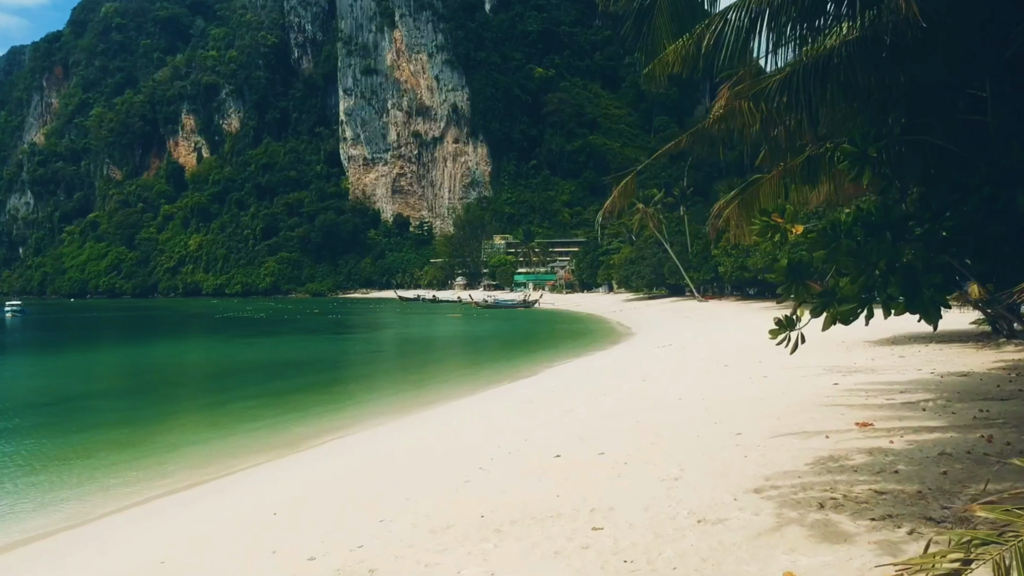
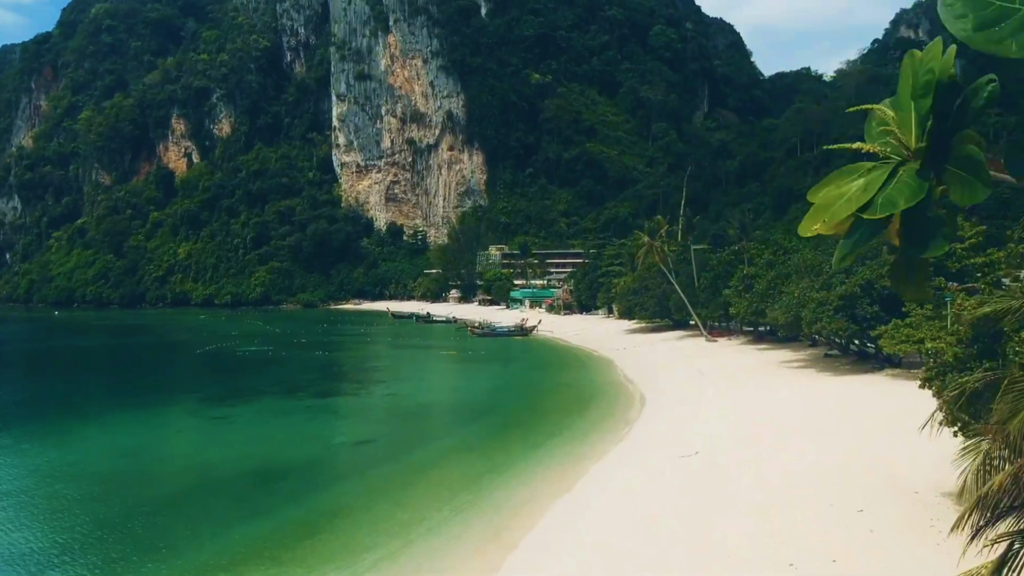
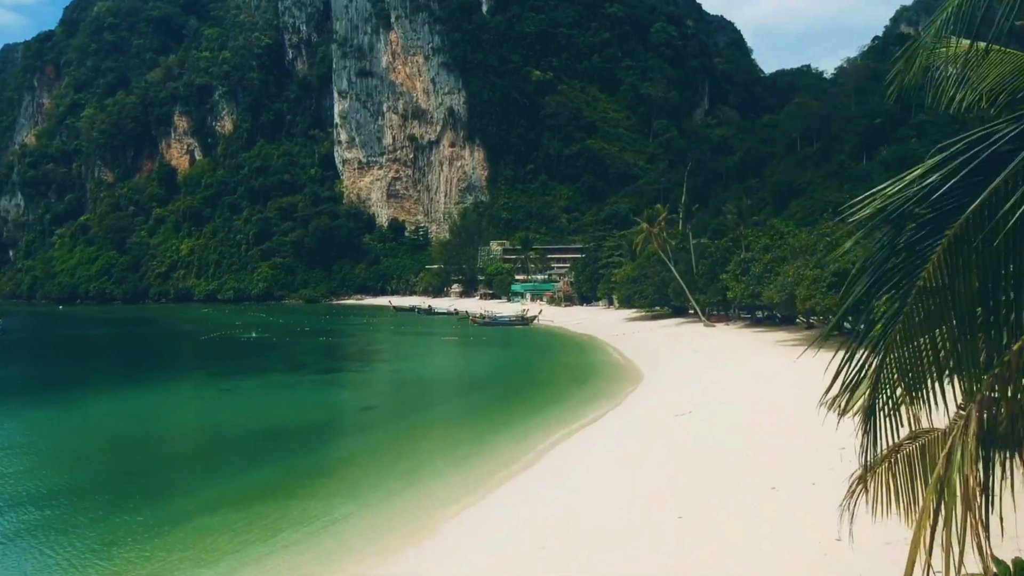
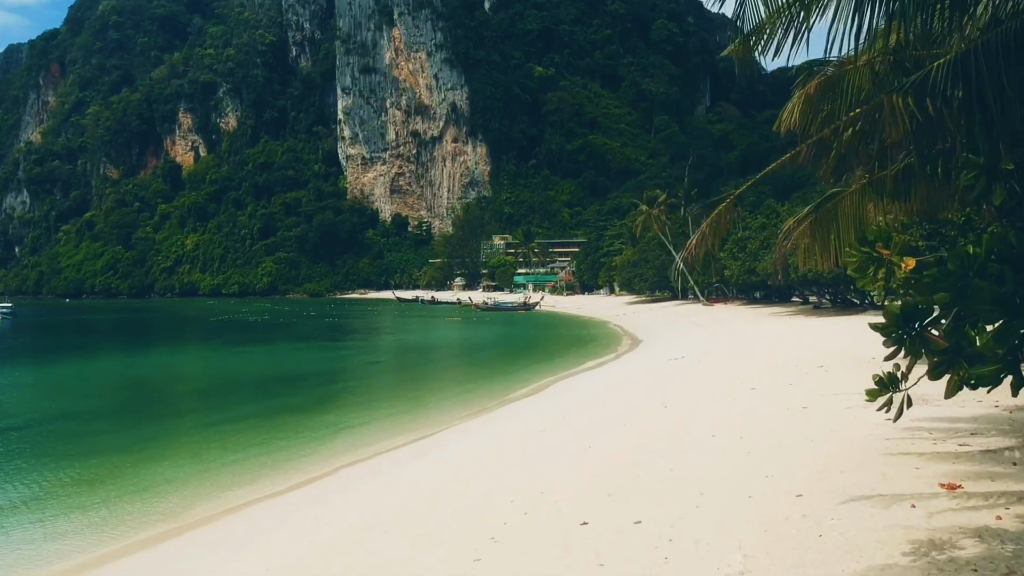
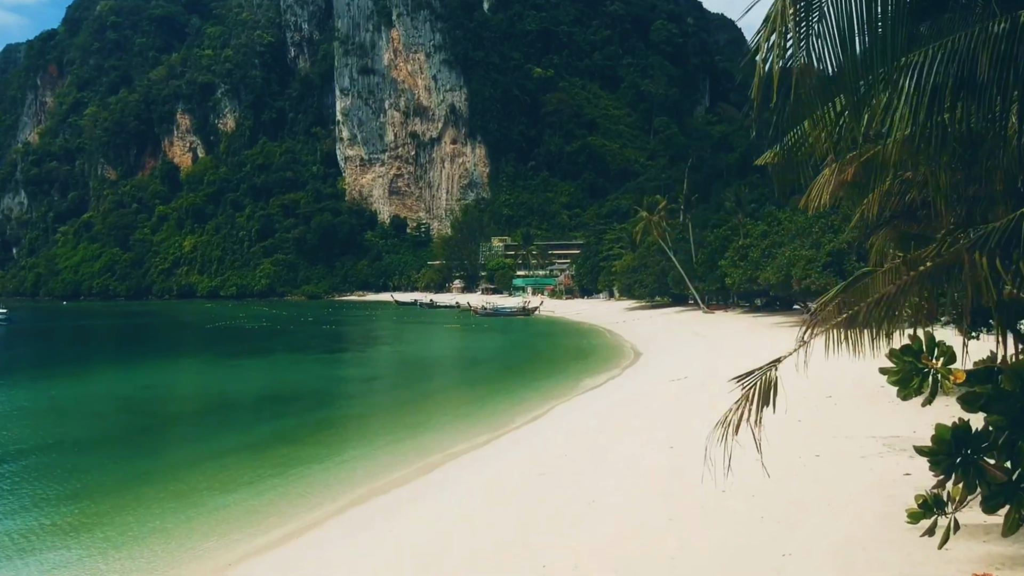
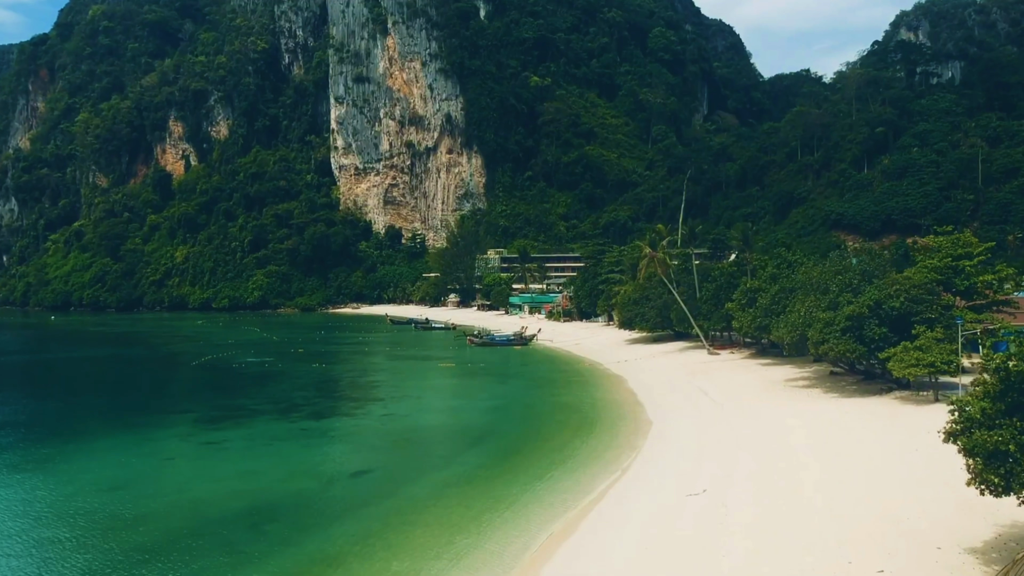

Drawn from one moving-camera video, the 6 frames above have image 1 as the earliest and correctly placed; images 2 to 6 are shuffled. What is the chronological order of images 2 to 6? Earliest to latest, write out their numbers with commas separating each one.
4, 5, 3, 2, 6
